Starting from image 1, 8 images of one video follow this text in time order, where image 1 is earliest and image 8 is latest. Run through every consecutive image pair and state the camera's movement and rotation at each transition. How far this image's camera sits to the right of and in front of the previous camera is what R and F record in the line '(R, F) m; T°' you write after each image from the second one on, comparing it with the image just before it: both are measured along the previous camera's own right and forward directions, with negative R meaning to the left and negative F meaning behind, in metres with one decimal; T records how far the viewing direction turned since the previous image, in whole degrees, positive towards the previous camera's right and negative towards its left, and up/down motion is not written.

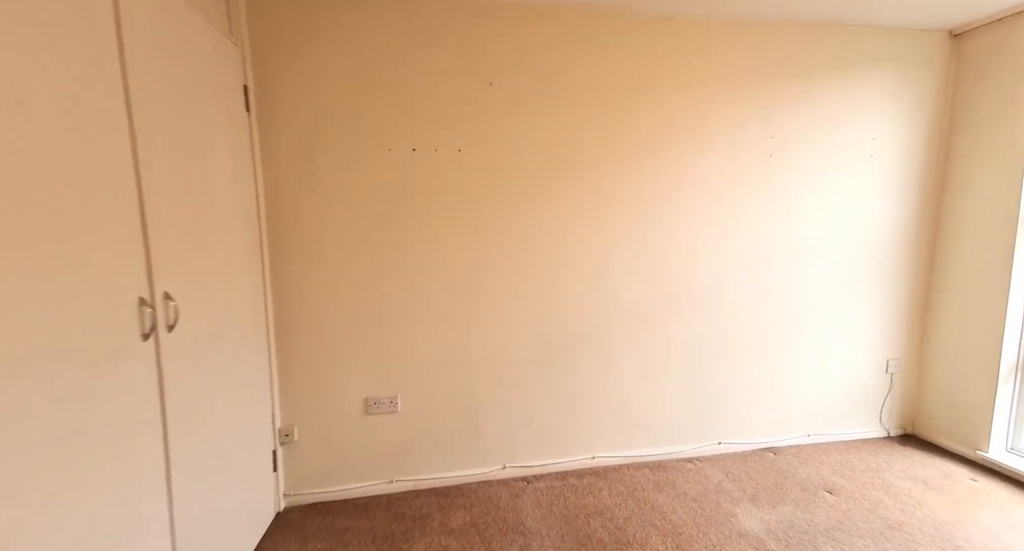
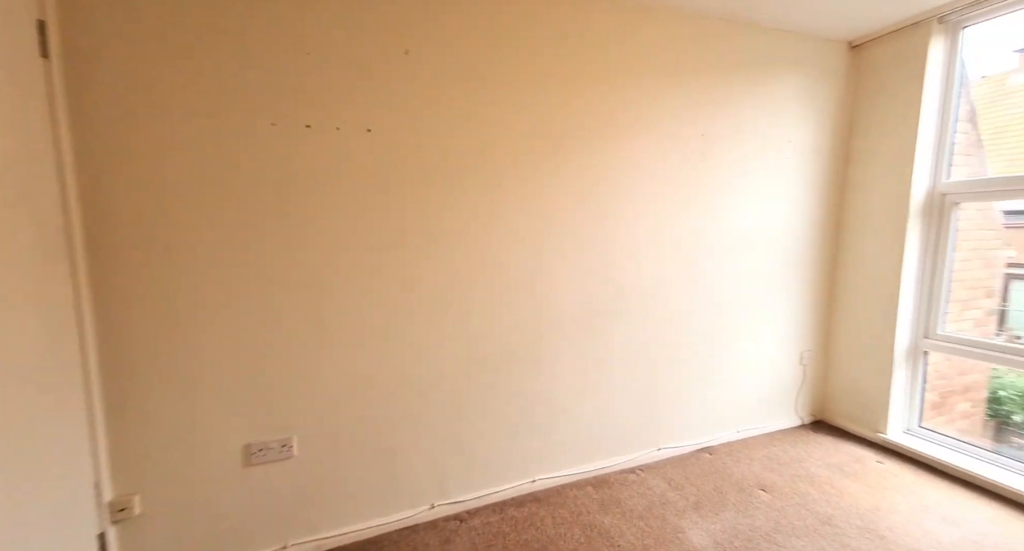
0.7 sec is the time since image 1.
(0.0, +0.3) m; +11°
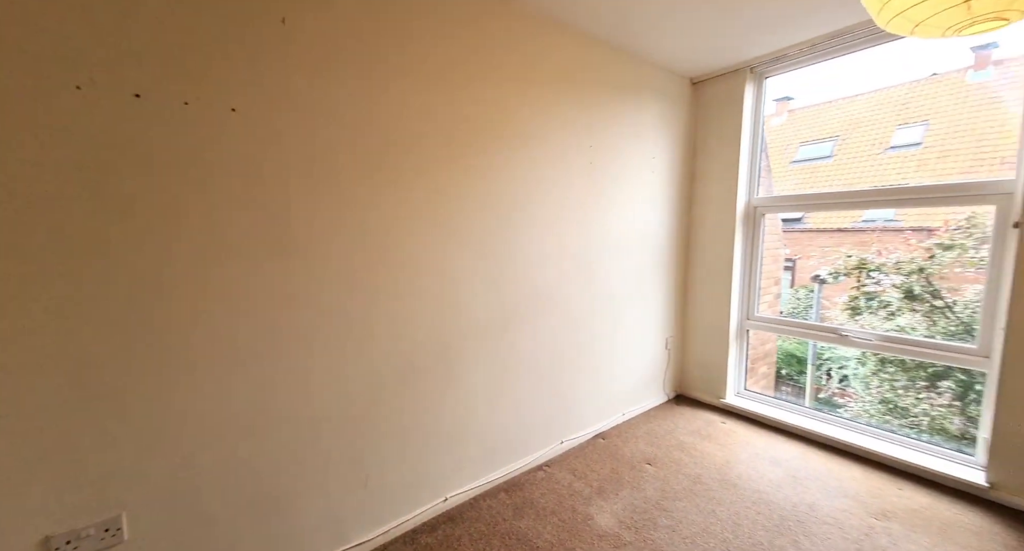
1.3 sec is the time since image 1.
(-0.2, +0.1) m; +20°
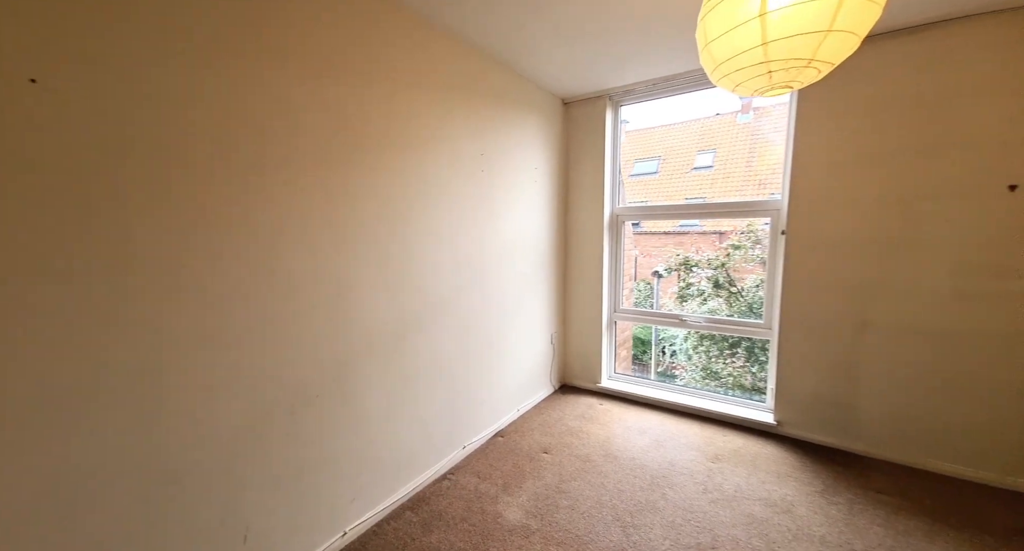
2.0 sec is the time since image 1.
(-0.2, 0.0) m; +20°
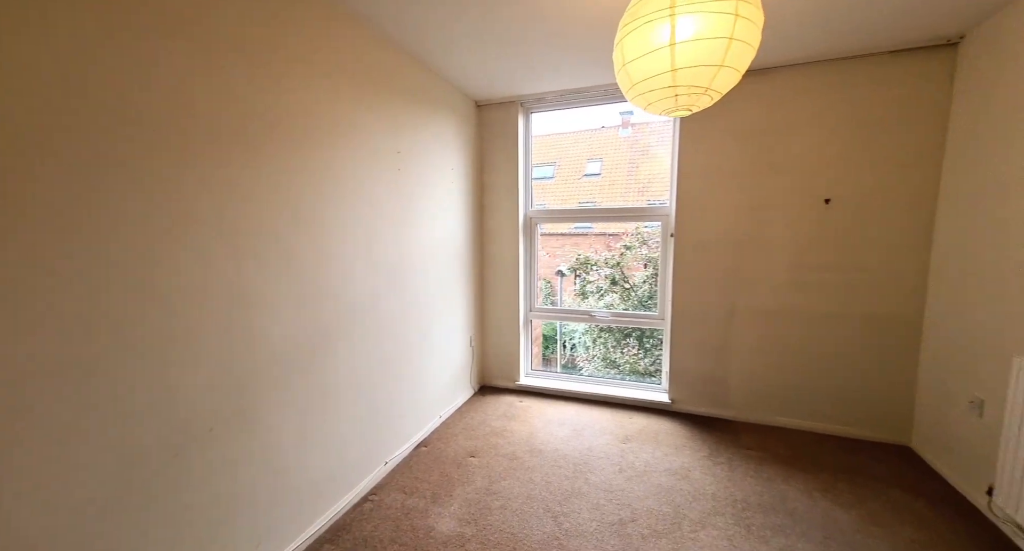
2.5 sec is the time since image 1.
(-0.2, 0.0) m; +15°
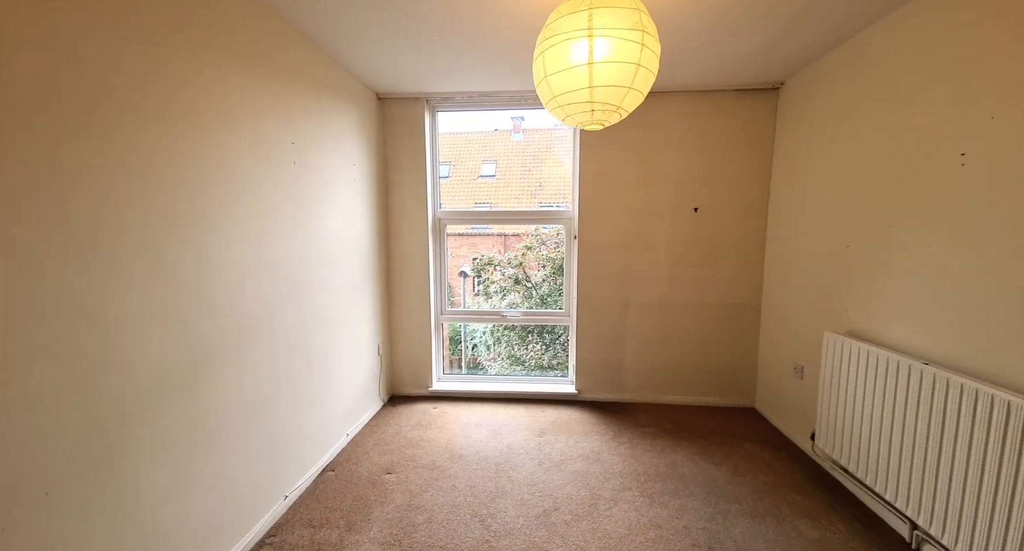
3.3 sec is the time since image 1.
(-0.2, 0.0) m; +16°
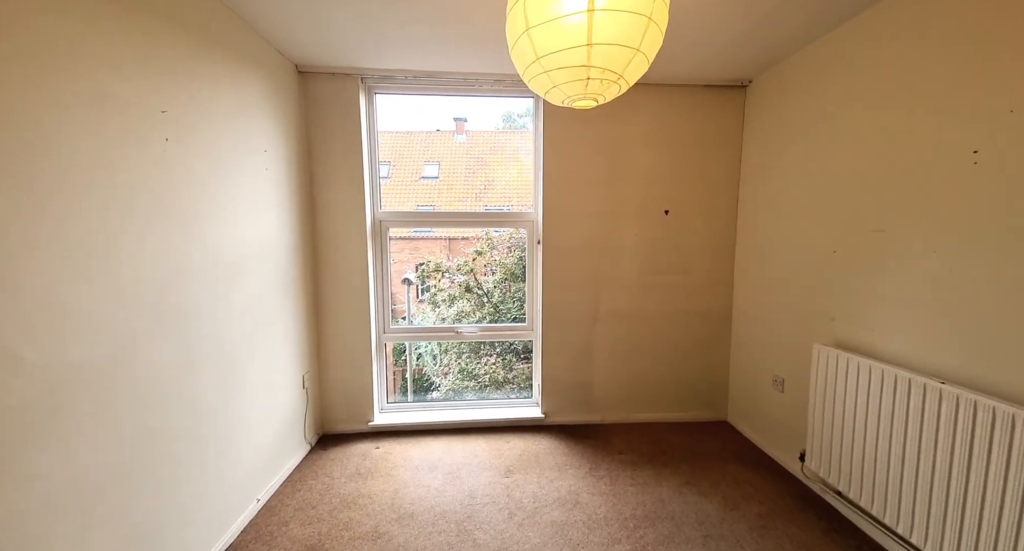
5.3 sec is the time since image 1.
(-0.1, +0.4) m; +9°
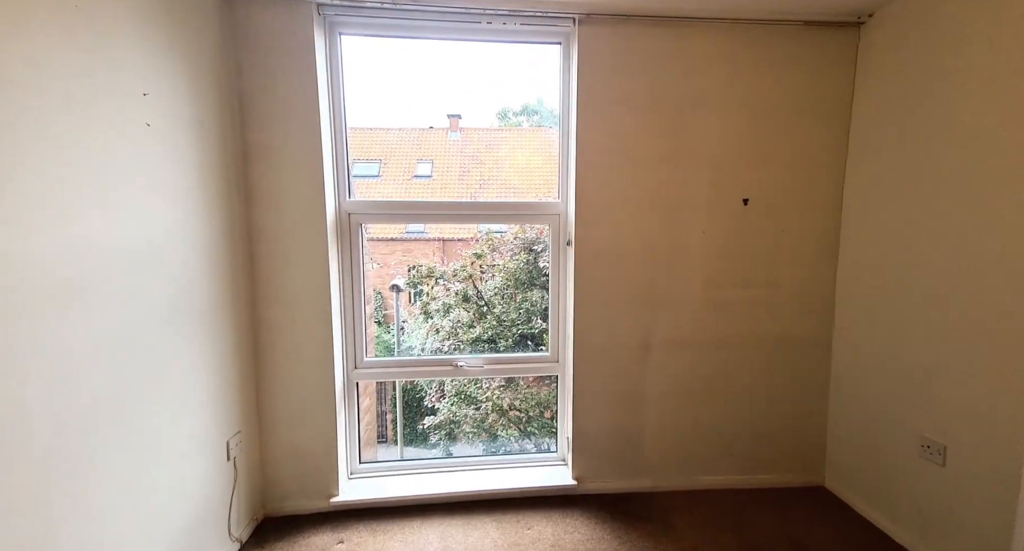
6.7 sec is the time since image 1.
(-0.1, +0.8) m; +1°
